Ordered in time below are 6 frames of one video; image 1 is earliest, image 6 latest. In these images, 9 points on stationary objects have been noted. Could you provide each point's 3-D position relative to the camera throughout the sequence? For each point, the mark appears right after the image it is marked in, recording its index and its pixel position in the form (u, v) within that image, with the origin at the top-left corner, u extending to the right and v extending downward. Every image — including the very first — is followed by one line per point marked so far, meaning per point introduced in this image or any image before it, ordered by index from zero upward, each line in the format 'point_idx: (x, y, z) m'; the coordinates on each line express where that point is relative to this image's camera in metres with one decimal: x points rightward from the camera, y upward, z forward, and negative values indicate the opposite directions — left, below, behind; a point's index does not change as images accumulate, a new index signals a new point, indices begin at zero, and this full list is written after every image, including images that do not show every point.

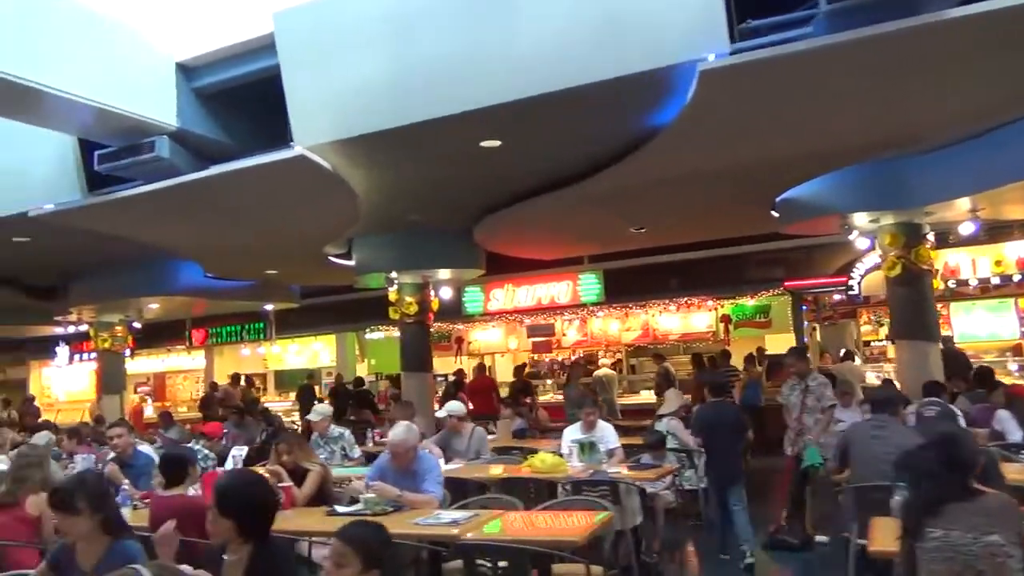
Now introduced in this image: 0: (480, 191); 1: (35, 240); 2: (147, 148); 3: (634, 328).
0: (-0.3, +1.1, +8.1) m
1: (-5.6, +0.6, +8.9) m
2: (-3.3, +1.3, +6.9) m
3: (+2.4, -0.8, +14.7) m
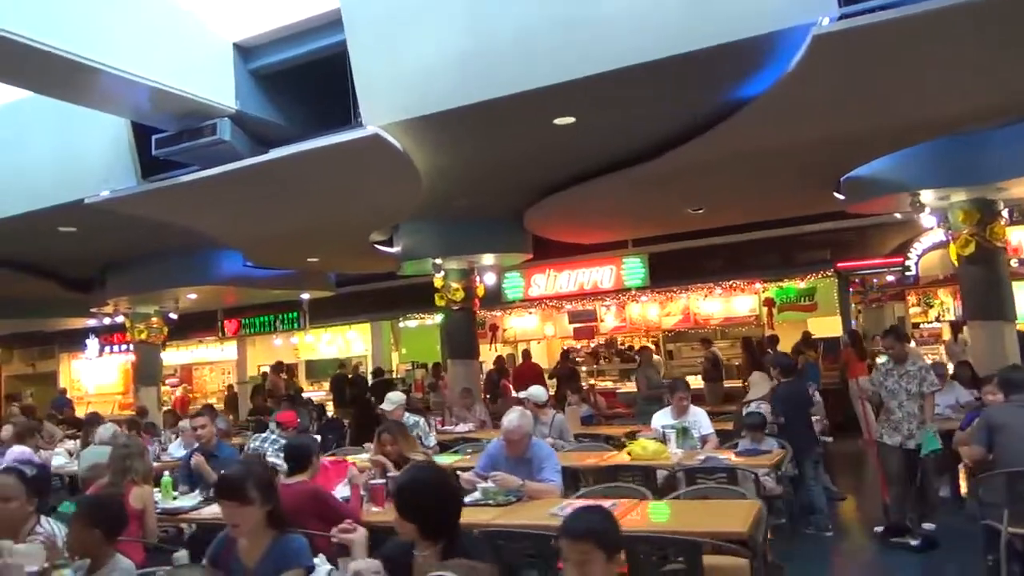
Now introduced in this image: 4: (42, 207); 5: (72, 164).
0: (+0.3, +1.2, +7.9) m
1: (-4.9, +0.7, +8.7) m
2: (-2.7, +1.4, +6.7) m
3: (+3.1, -0.5, +14.4) m
4: (-4.9, +0.8, +7.8) m
5: (-4.4, +1.2, +7.5) m
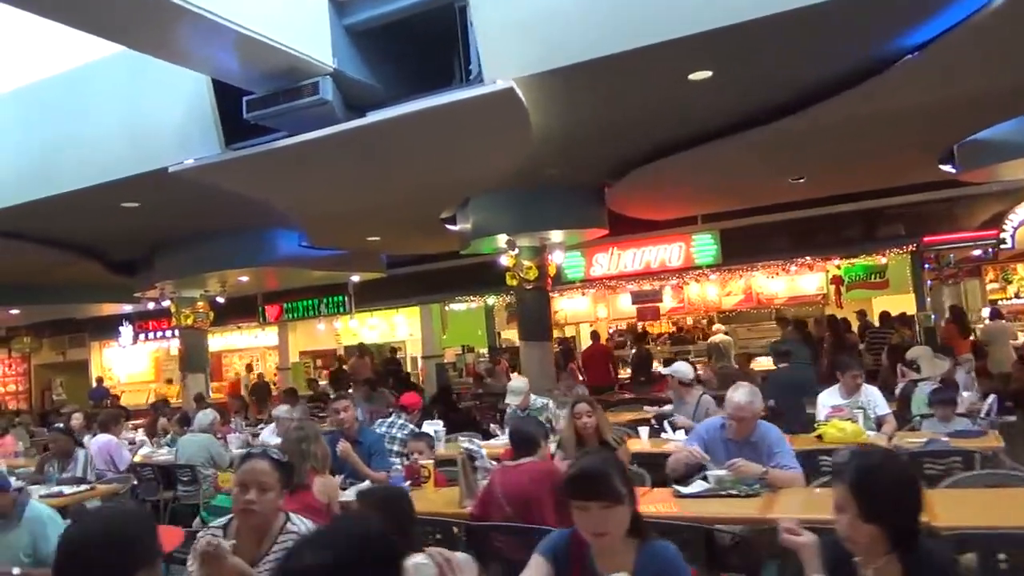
0: (+1.3, +1.5, +7.3) m
1: (-3.9, +1.0, +8.2) m
2: (-1.6, +1.6, +6.1) m
3: (+4.1, -0.1, +13.9) m
4: (-3.8, +1.0, +7.3) m
5: (-3.3, +1.4, +7.0) m
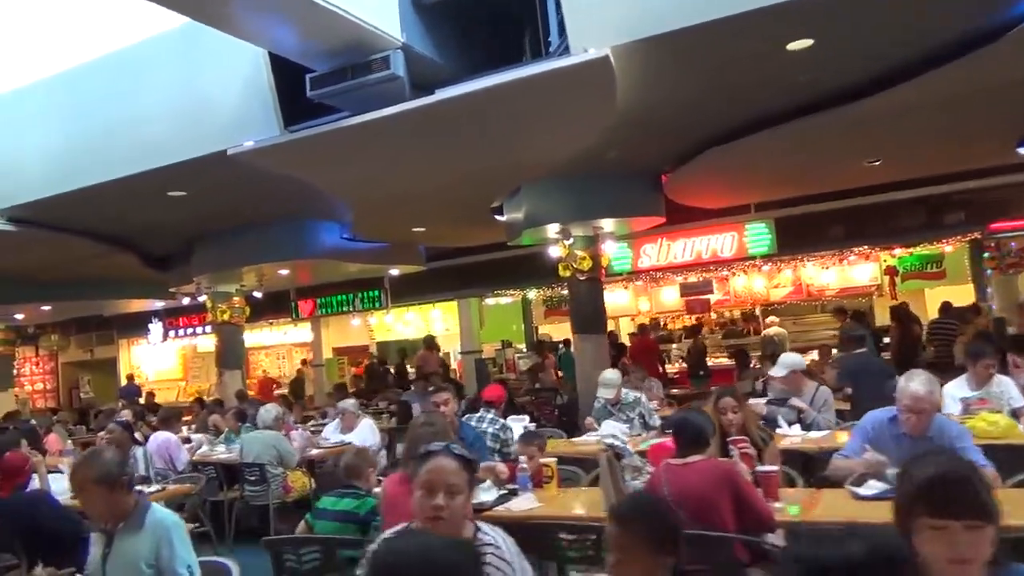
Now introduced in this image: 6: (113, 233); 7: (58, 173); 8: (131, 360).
0: (+2.0, +1.6, +6.9) m
1: (-3.2, +1.0, +7.9) m
2: (-1.0, +1.7, +5.8) m
3: (+4.9, +0.1, +13.5) m
4: (-3.2, +1.1, +7.0) m
5: (-2.7, +1.5, +6.7) m
6: (-5.3, +0.7, +10.0) m
7: (-4.3, +1.2, +7.4) m
8: (-9.1, -1.7, +18.0) m
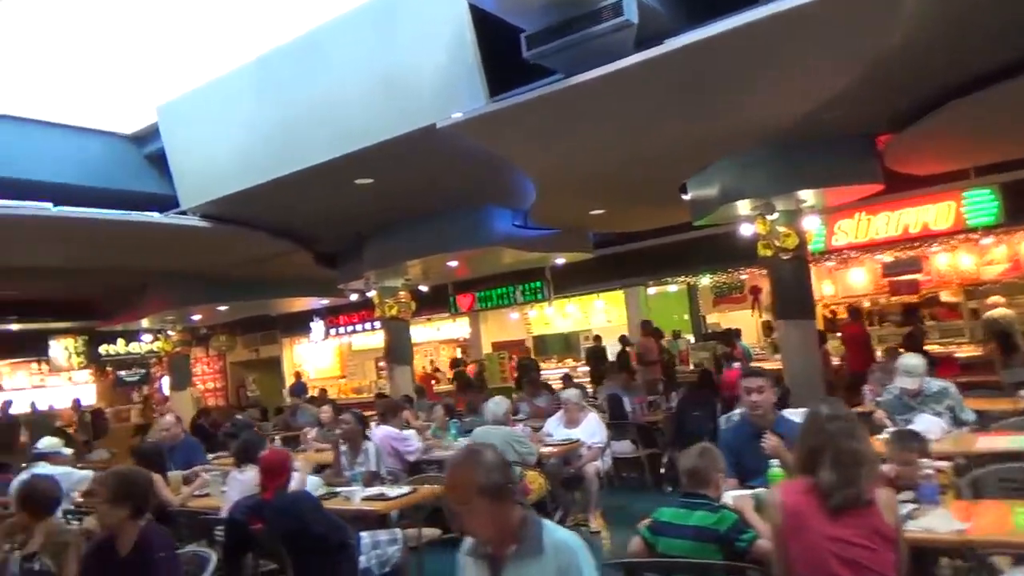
0: (+3.8, +1.9, +5.8) m
1: (-1.2, +1.1, +7.5) m
2: (+0.6, +1.9, +5.1) m
3: (+7.7, +0.4, +11.9) m
4: (-1.3, +1.2, +6.6) m
5: (-0.9, +1.6, +6.3) m
6: (-2.9, +0.8, +10.0) m
7: (-2.3, +1.2, +7.3) m
8: (-5.3, -1.7, +18.5) m
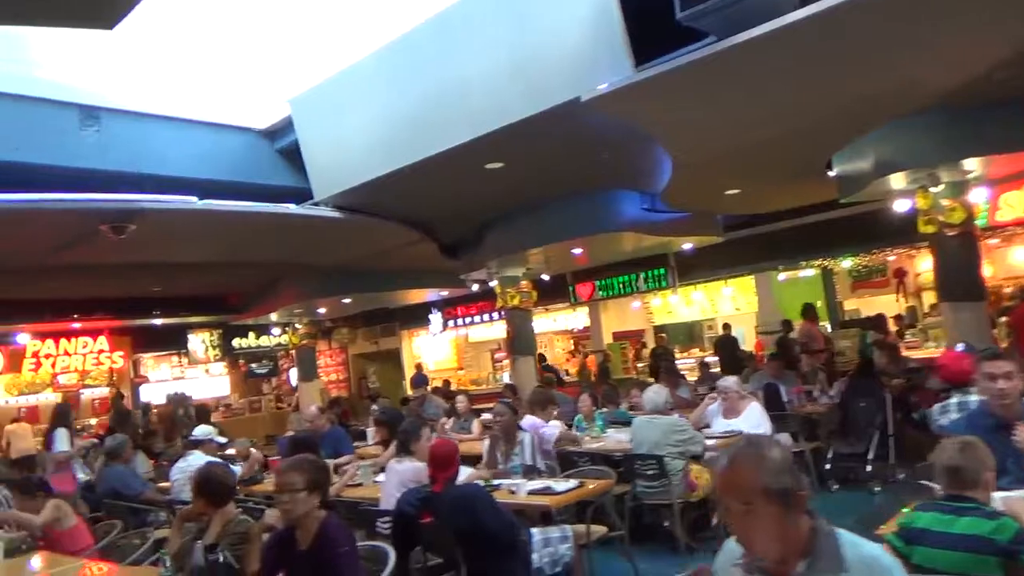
0: (+4.8, +2.1, +4.9) m
1: (+0.1, +1.3, +7.3) m
2: (+1.6, +2.0, +4.6) m
3: (+9.5, +0.8, +10.4) m
4: (-0.1, +1.3, +6.4) m
5: (+0.2, +1.8, +6.0) m
6: (-1.2, +0.9, +10.0) m
7: (-1.0, +1.3, +7.2) m
8: (-2.5, -1.5, +18.7) m
